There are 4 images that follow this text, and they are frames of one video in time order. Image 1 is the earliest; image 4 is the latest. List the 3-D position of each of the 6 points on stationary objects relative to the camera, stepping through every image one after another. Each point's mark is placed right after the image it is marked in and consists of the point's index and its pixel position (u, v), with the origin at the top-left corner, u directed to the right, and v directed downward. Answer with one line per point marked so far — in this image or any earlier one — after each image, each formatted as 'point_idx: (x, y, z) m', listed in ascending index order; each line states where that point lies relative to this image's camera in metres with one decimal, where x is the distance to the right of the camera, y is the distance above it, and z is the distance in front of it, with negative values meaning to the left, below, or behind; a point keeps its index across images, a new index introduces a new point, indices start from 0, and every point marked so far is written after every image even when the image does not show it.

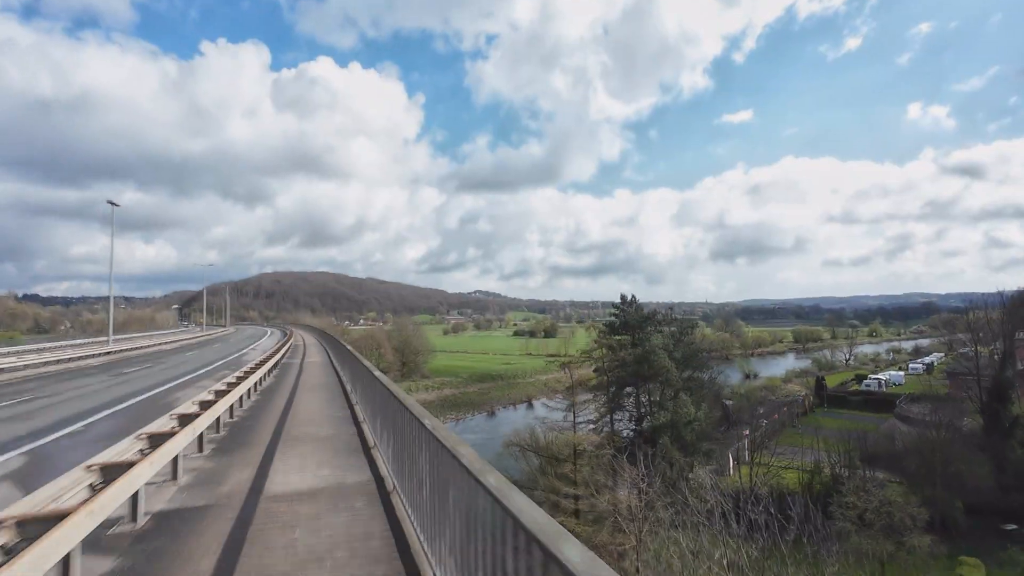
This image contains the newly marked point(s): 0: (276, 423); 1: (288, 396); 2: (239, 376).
0: (-4.7, -2.6, +11.1) m
1: (-5.7, -2.8, +14.3) m
2: (-6.0, -1.9, +12.3) m
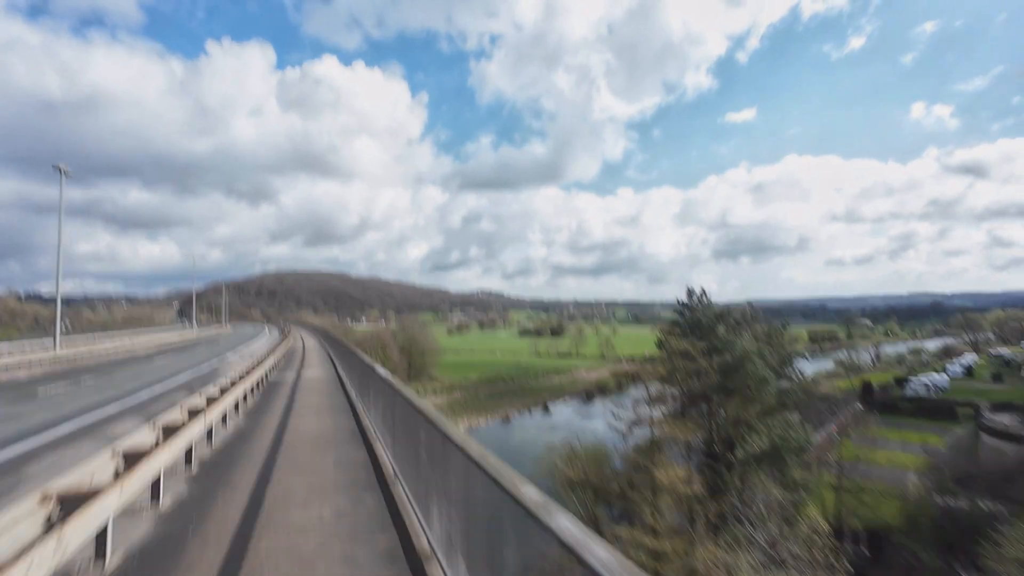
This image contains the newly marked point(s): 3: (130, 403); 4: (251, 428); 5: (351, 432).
0: (-4.5, -2.6, +10.5) m
1: (-5.5, -2.7, +13.7) m
2: (-5.8, -1.8, +11.7) m
3: (-10.1, -2.8, +15.1) m
4: (-5.1, -2.6, +11.2) m
5: (-3.1, -2.6, +10.7) m
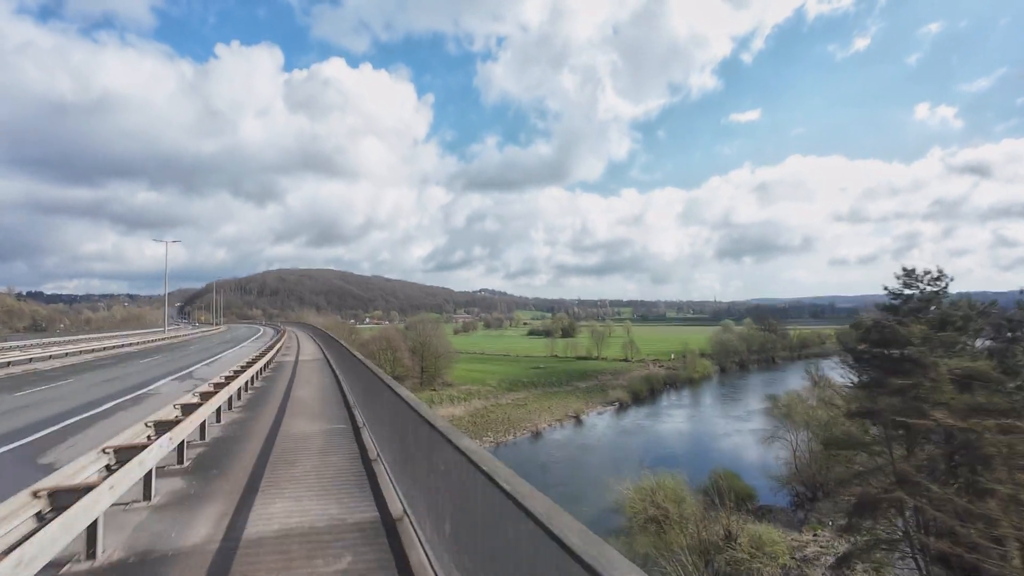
0: (-4.1, -2.5, +9.5) m
1: (-5.1, -2.6, +12.7) m
2: (-5.4, -1.7, +10.7) m
3: (-9.7, -2.7, +14.1) m
4: (-4.8, -2.5, +10.2) m
5: (-2.7, -2.5, +9.7) m
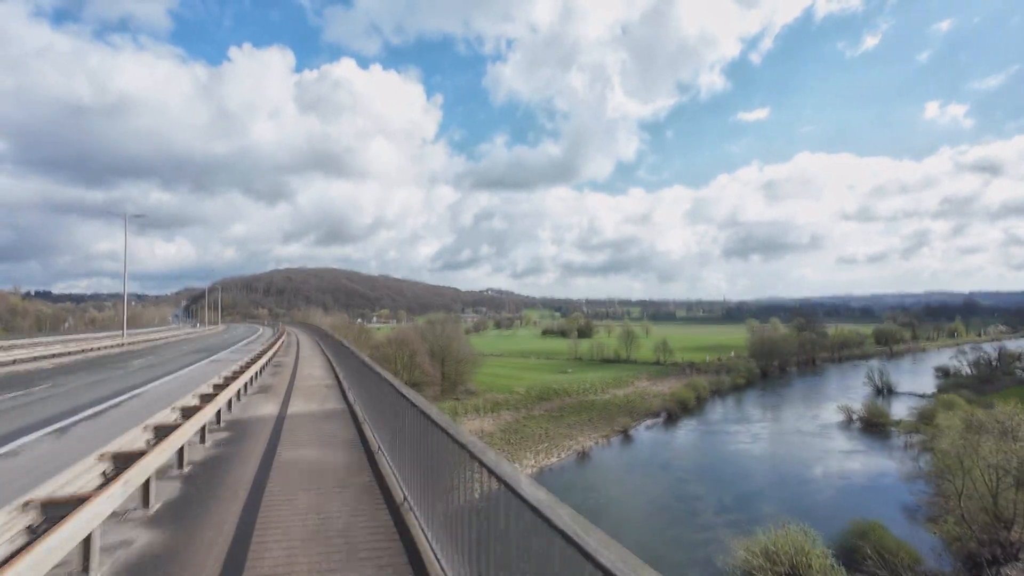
0: (-3.6, -2.4, +8.5) m
1: (-4.6, -2.6, +11.8) m
2: (-4.9, -1.7, +9.7) m
3: (-9.1, -2.7, +13.2) m
4: (-4.3, -2.5, +9.2) m
5: (-2.3, -2.5, +8.7) m
